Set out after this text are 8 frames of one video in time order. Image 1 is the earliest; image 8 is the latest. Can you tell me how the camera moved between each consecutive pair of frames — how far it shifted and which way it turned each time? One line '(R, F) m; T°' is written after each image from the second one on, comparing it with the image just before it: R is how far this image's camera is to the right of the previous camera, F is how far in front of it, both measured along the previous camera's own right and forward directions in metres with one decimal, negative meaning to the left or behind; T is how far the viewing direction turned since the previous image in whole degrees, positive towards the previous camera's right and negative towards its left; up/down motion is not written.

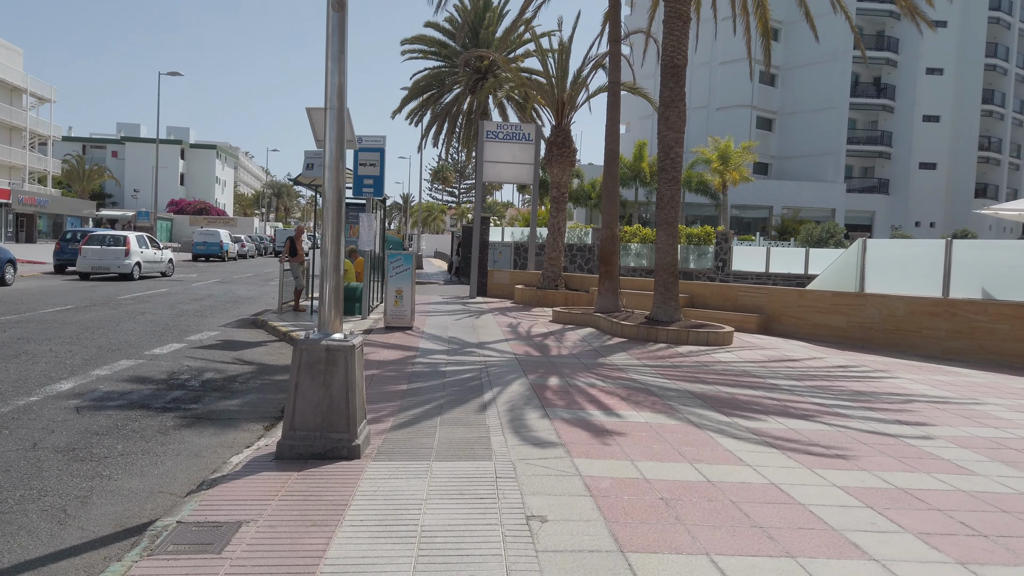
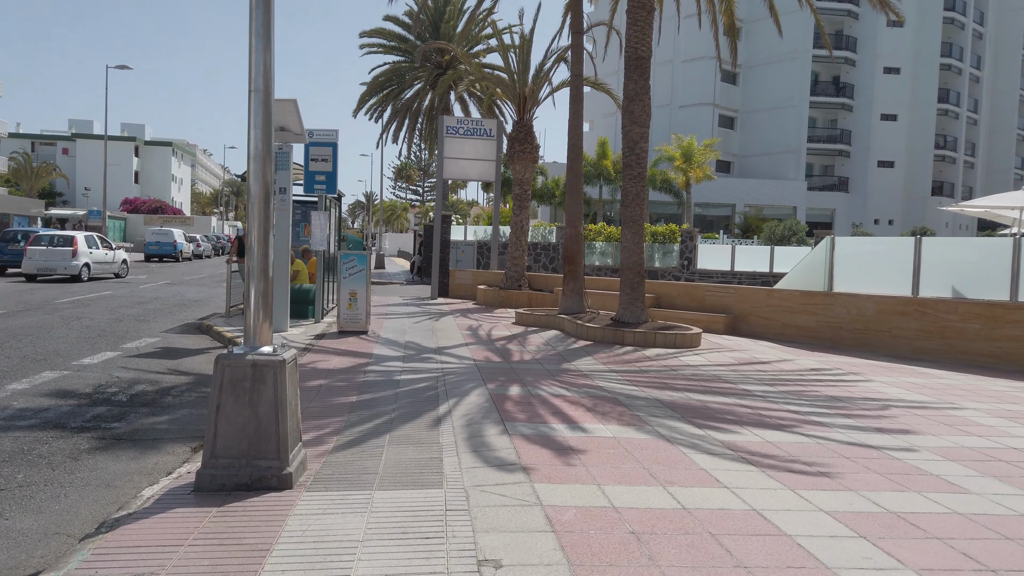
(+0.1, +0.6) m; +3°
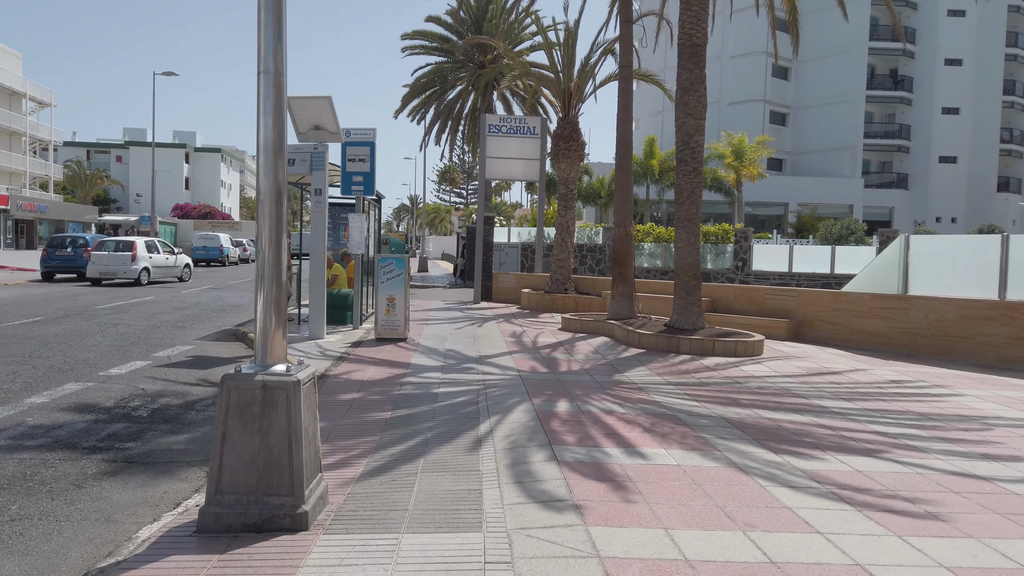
(0.0, +0.7) m; -3°
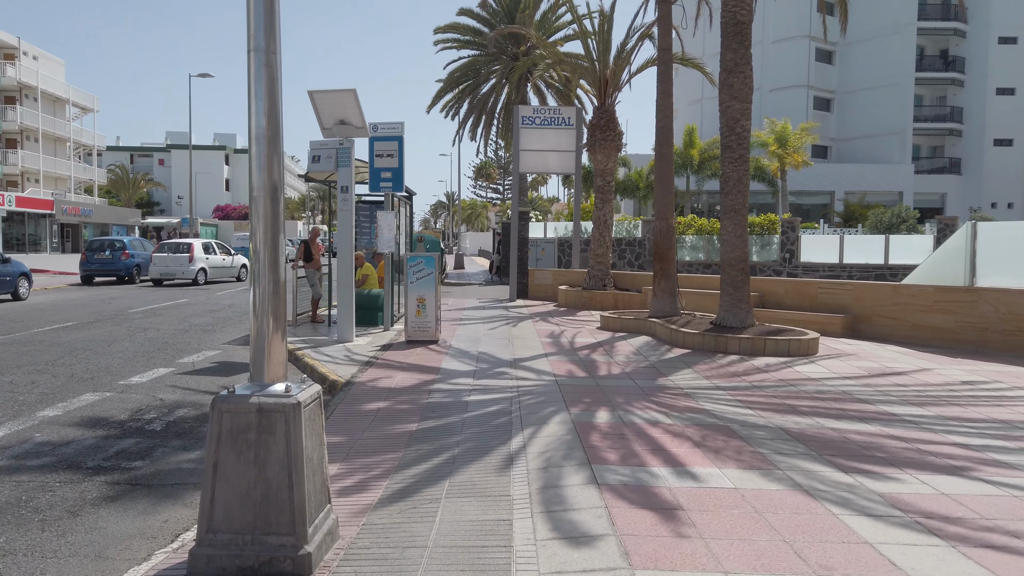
(0.0, +0.6) m; -3°
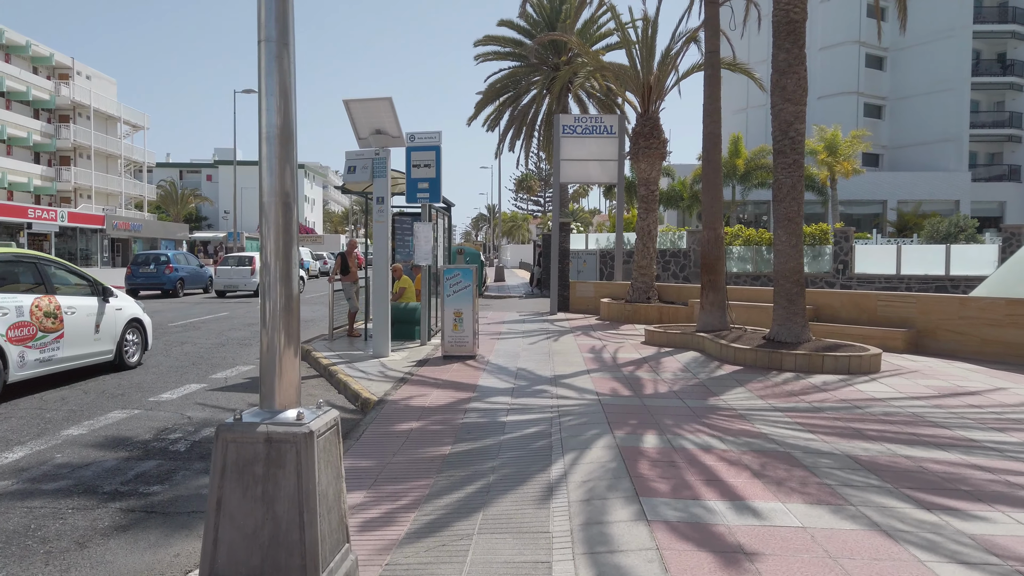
(0.0, +0.4) m; -3°
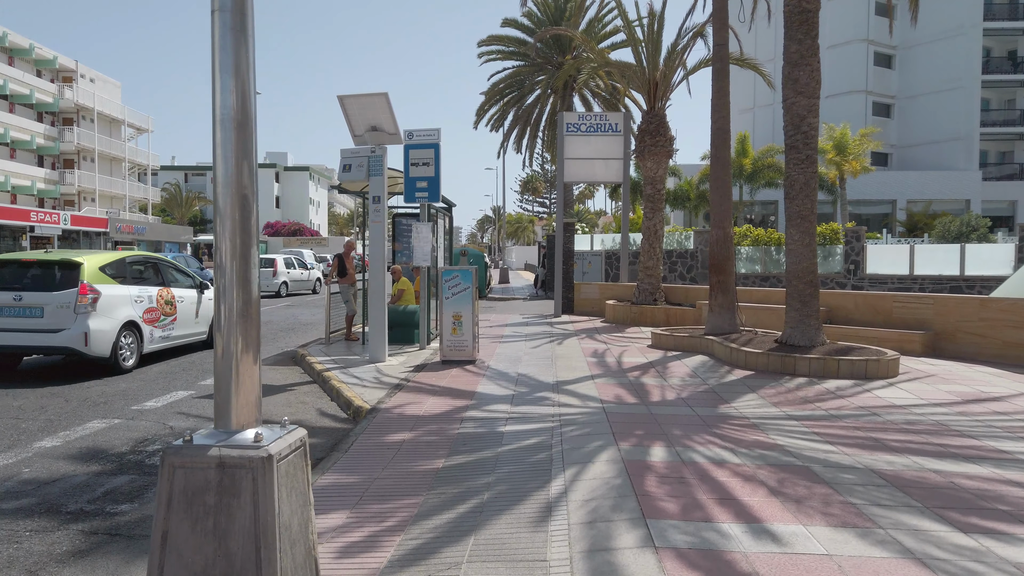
(+0.1, +0.4) m; 0°
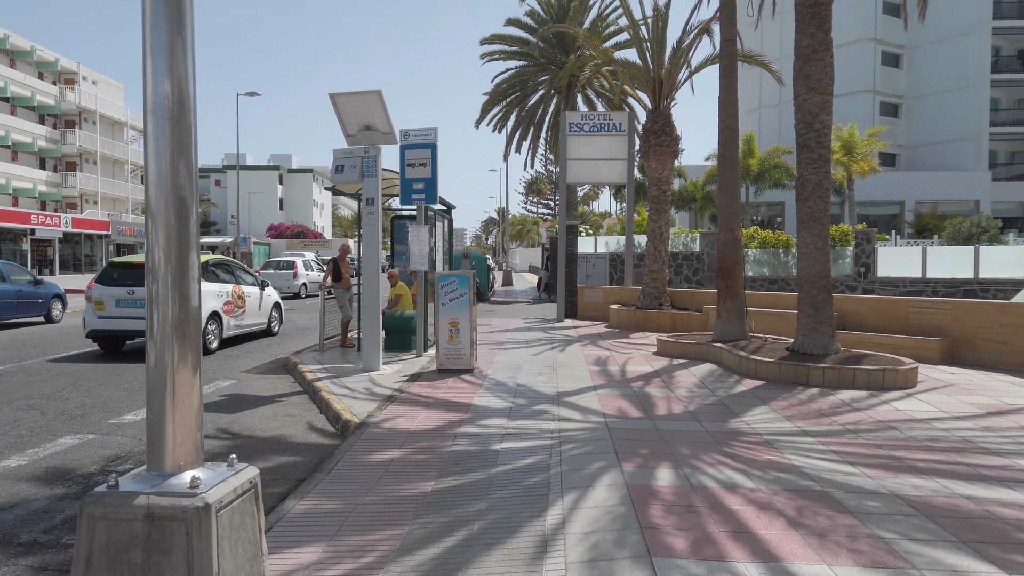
(+0.1, +0.4) m; 0°
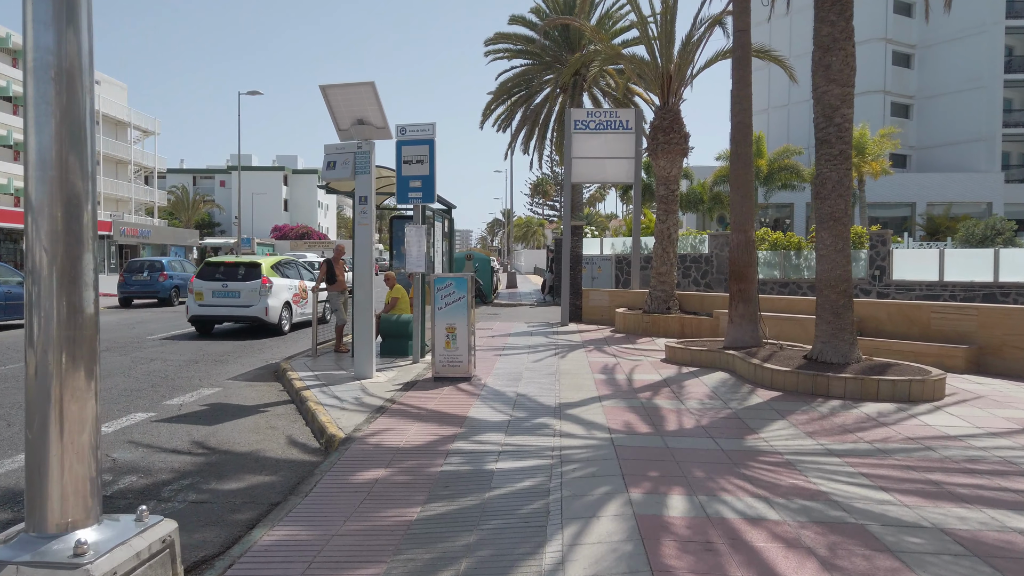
(+0.1, +0.6) m; 0°
